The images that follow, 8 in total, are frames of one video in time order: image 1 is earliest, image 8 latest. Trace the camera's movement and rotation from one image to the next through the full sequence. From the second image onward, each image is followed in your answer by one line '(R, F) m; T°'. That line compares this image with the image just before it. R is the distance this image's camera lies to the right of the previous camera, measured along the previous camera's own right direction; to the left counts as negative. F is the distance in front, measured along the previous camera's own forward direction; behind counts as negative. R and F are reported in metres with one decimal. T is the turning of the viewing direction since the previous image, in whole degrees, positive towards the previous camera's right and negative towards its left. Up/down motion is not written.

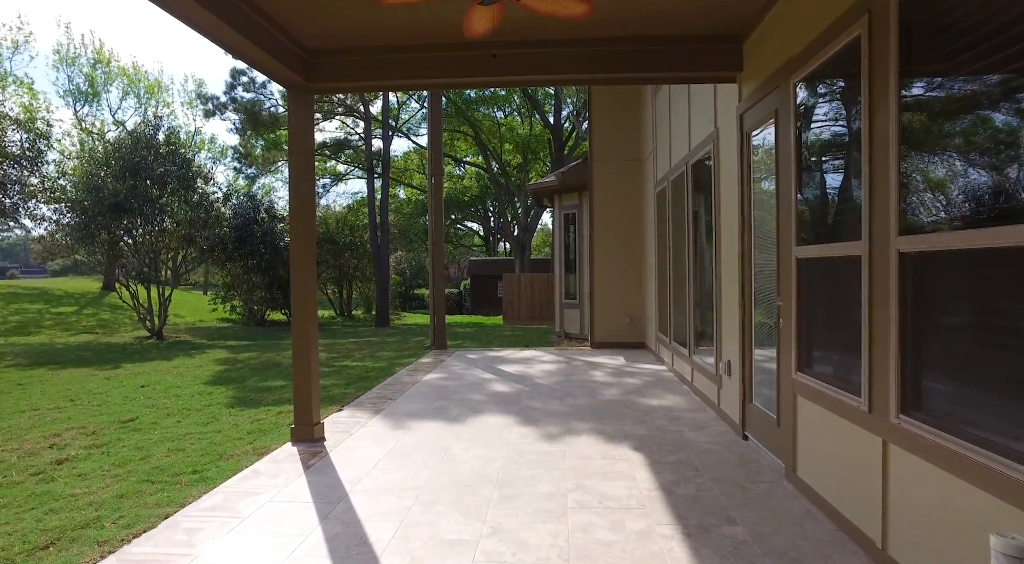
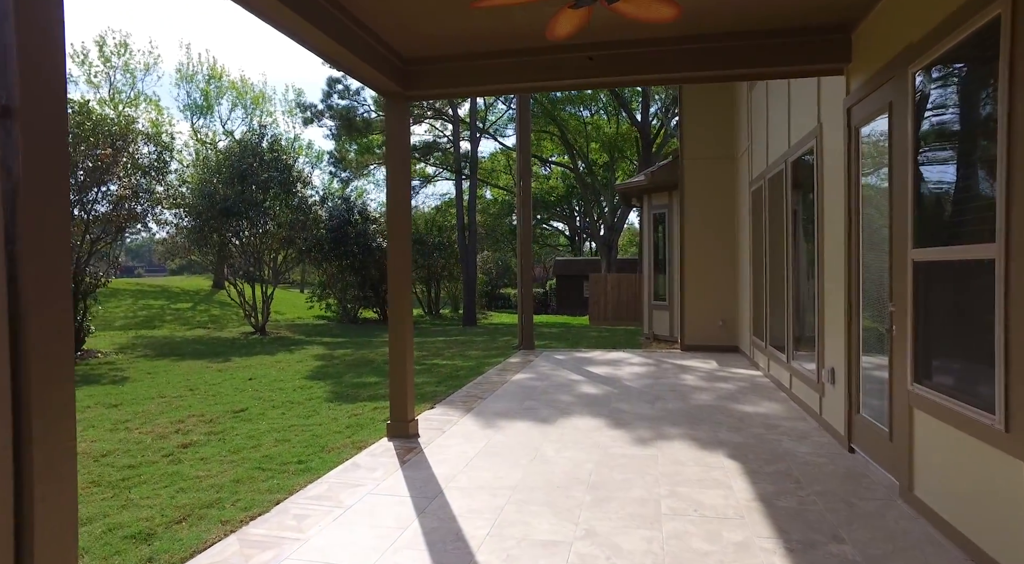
(0.0, 0.0) m; -7°
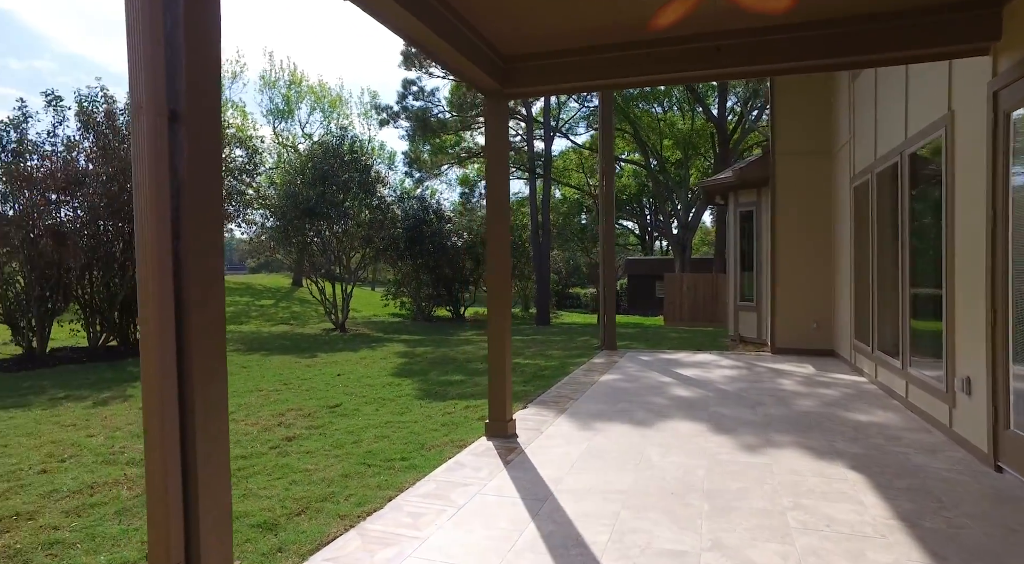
(-0.3, +0.1) m; -6°
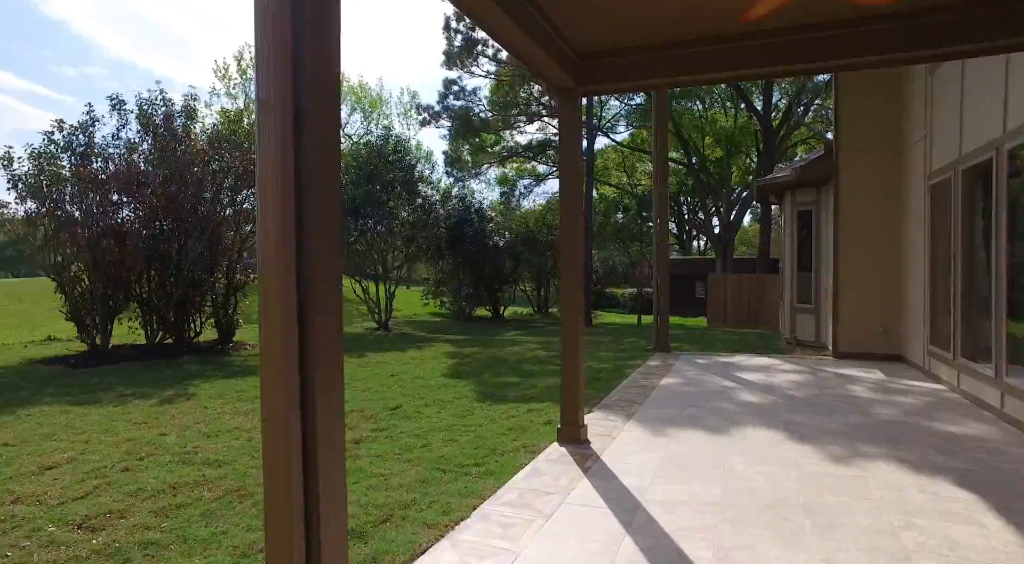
(-0.3, +0.1) m; -3°
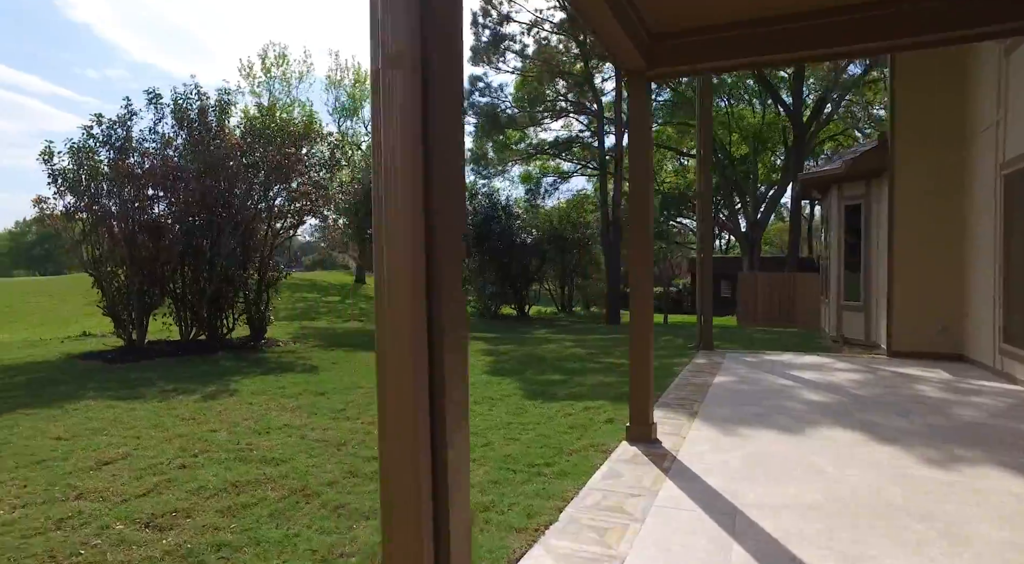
(-0.4, +0.2) m; -1°
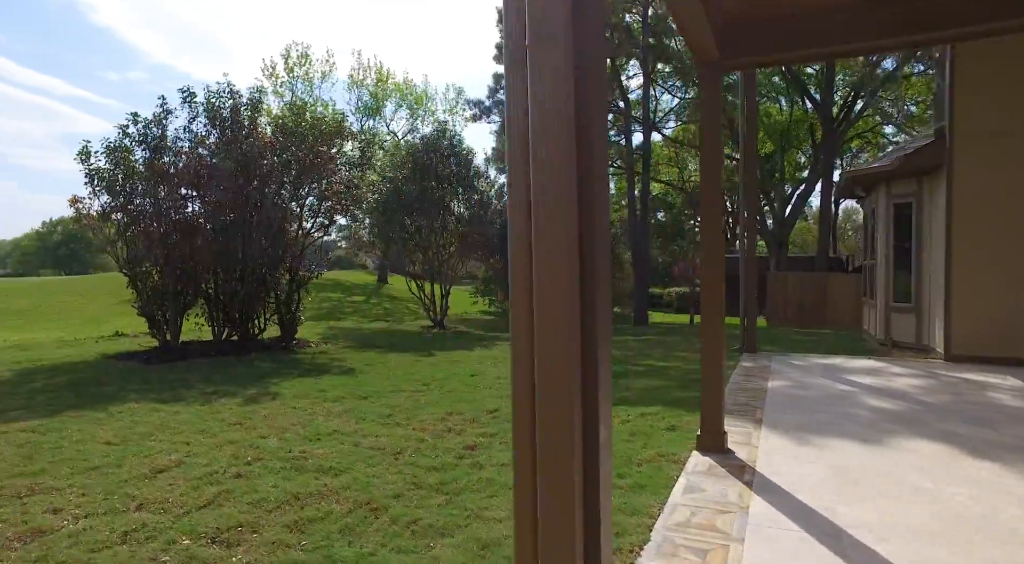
(-0.3, +0.2) m; -1°
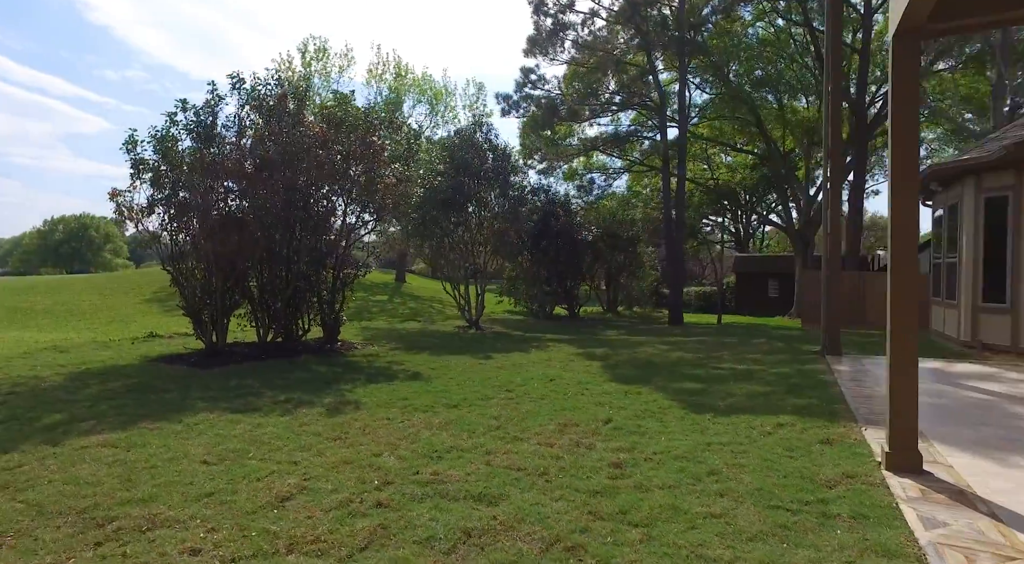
(-1.0, +0.6) m; 0°
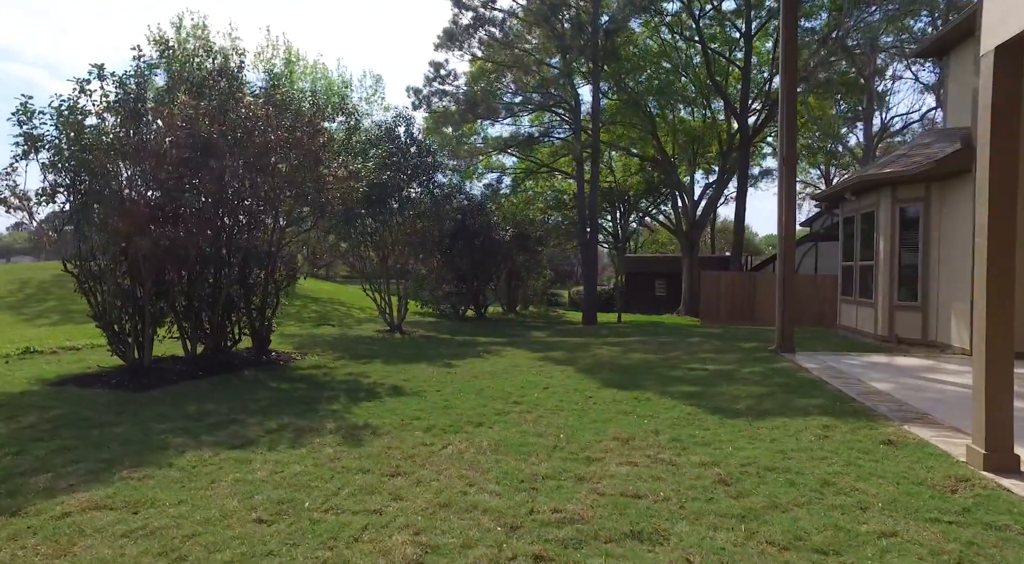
(-1.4, +0.7) m; +12°
